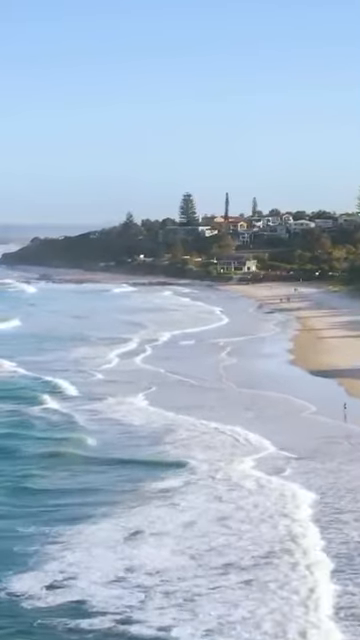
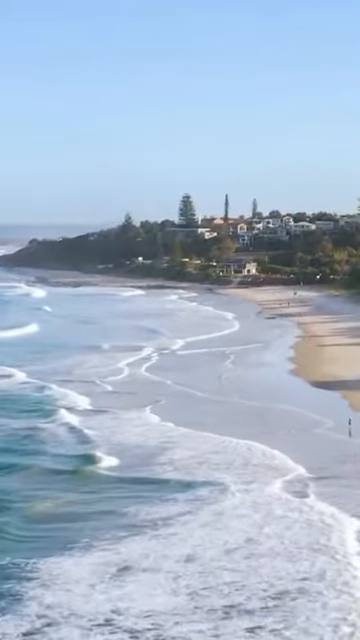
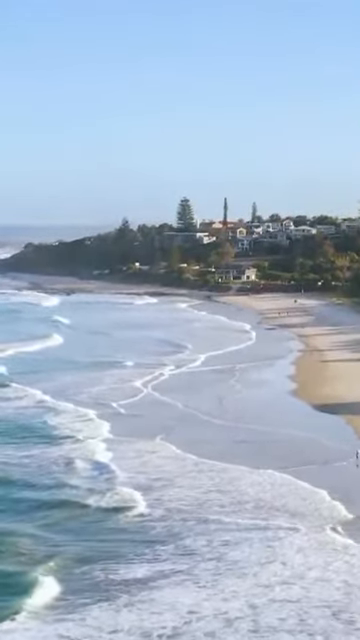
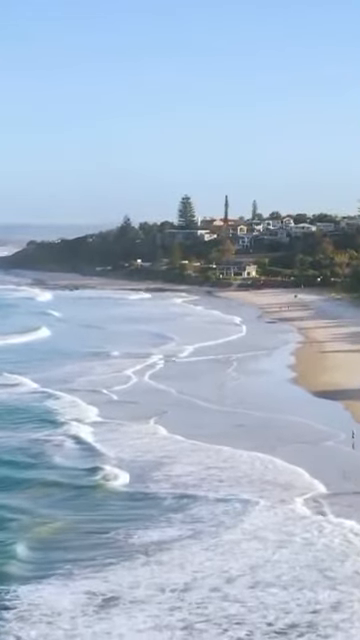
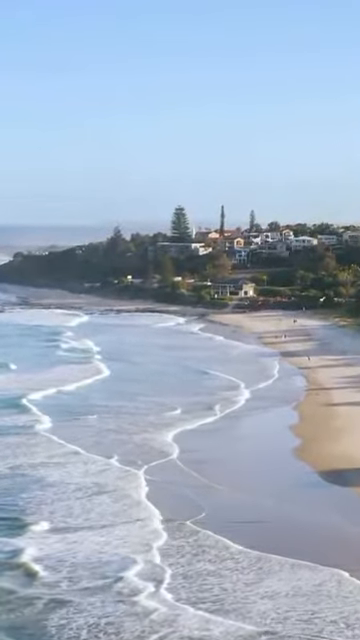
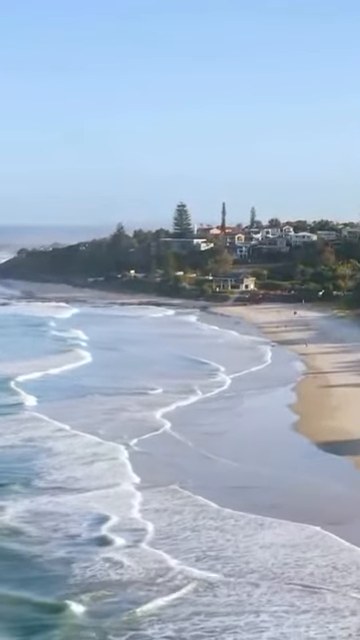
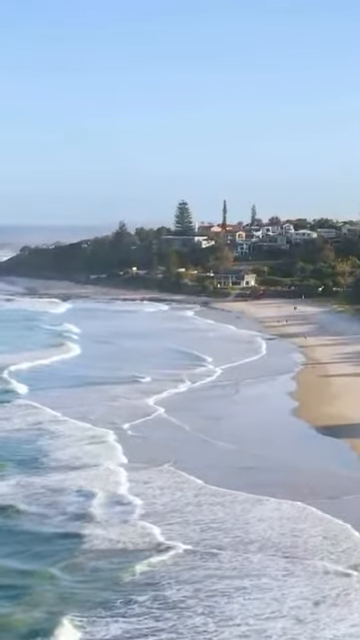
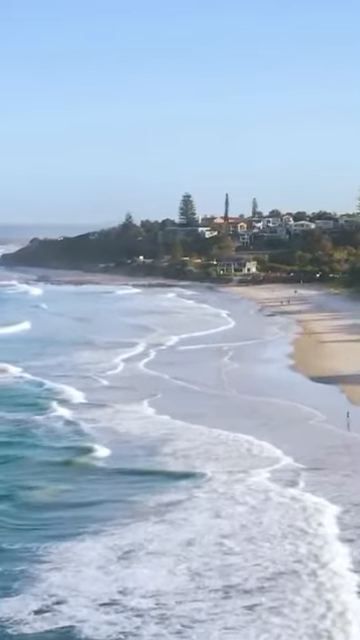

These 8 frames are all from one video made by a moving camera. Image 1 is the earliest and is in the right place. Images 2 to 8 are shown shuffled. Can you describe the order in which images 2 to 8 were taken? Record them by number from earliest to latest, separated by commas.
8, 2, 4, 3, 7, 6, 5
